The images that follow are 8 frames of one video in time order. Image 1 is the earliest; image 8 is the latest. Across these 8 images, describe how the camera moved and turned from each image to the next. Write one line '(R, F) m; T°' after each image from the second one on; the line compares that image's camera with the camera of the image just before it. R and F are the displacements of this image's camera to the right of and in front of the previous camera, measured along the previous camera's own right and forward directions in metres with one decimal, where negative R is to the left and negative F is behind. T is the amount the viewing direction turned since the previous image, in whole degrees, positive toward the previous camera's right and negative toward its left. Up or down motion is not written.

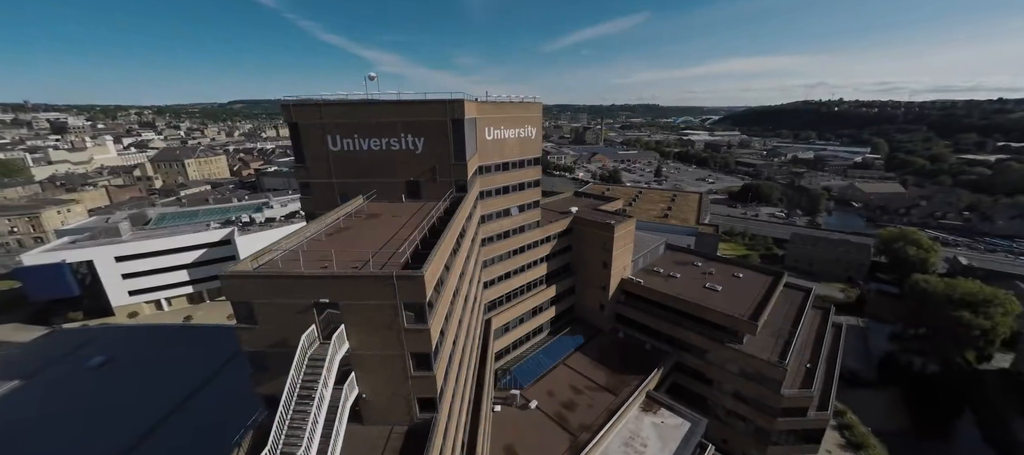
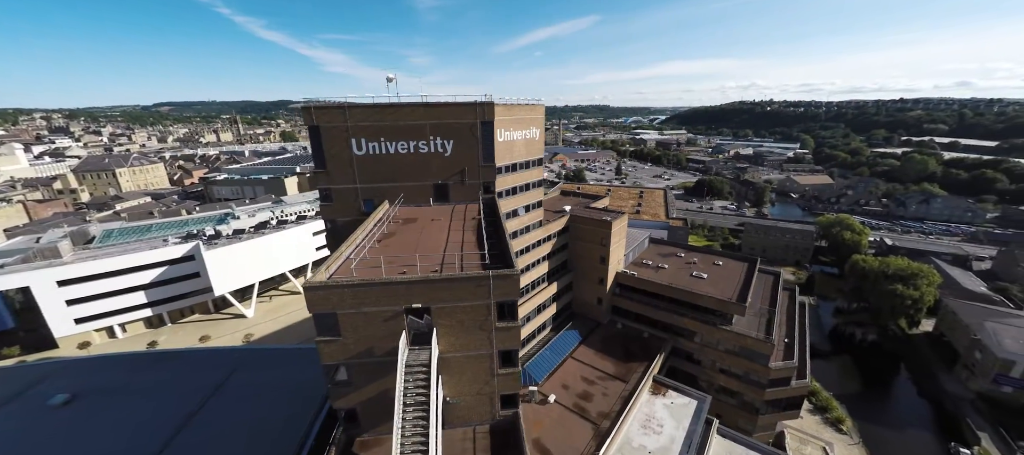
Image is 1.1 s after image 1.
(-4.3, -0.3) m; +6°
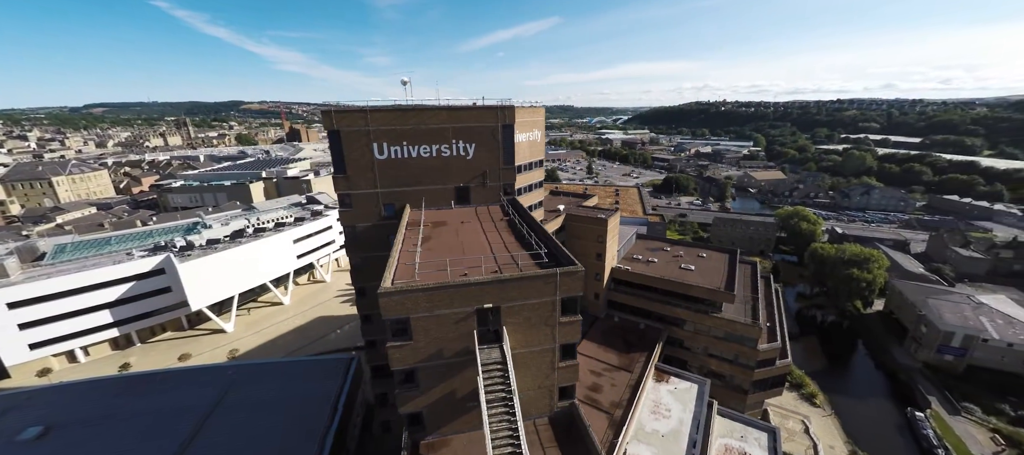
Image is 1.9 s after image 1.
(-3.3, -0.4) m; +5°
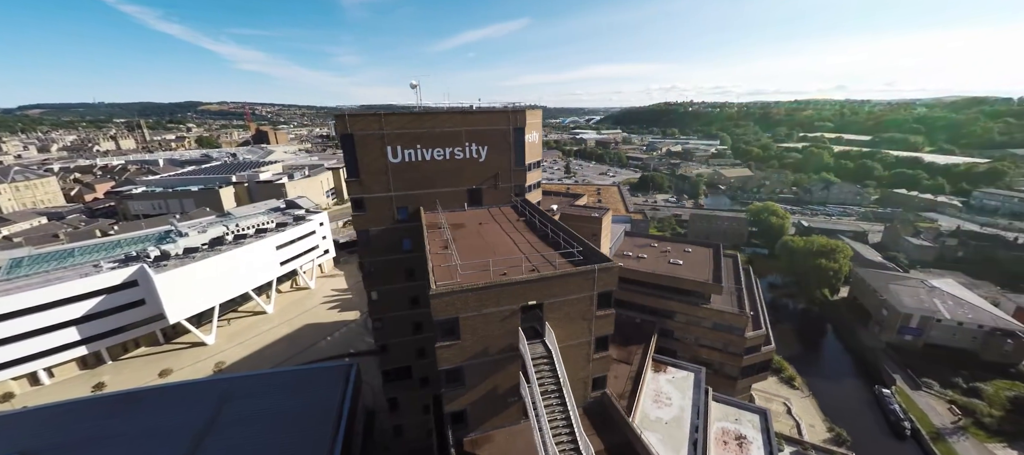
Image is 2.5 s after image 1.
(-2.3, -0.3) m; +4°
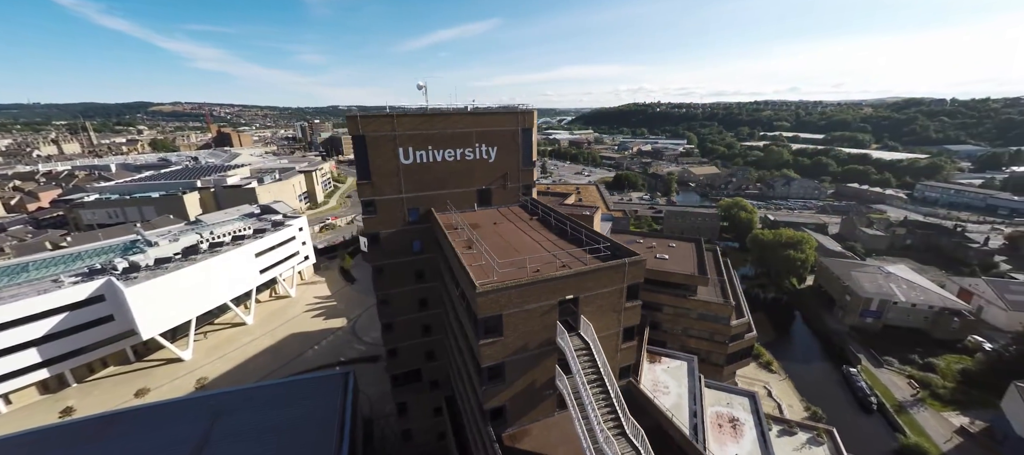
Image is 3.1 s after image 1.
(-2.3, -0.3) m; +4°
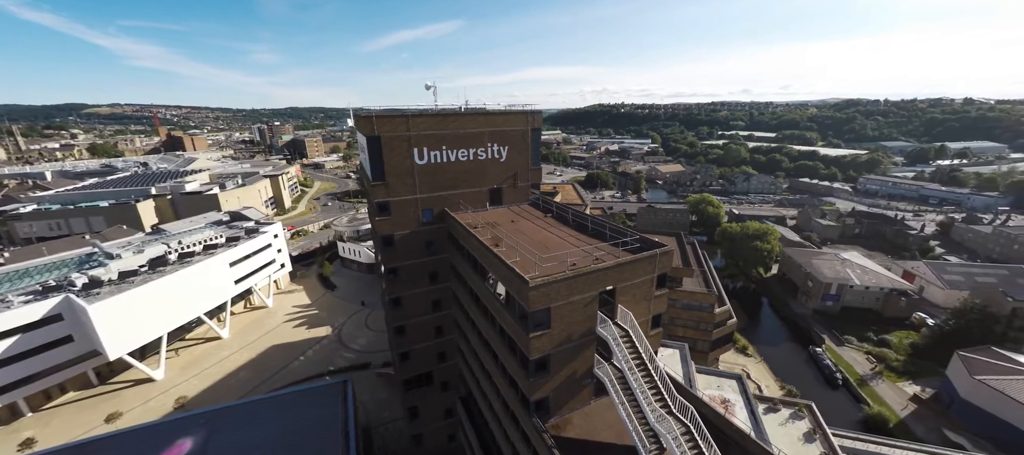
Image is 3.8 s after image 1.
(-2.7, -0.3) m; +5°
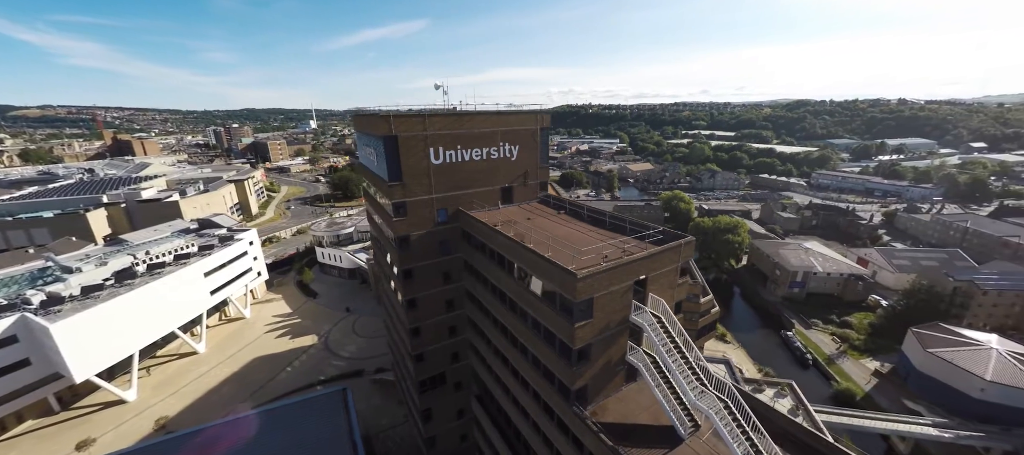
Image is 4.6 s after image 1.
(-2.6, -0.3) m; +4°
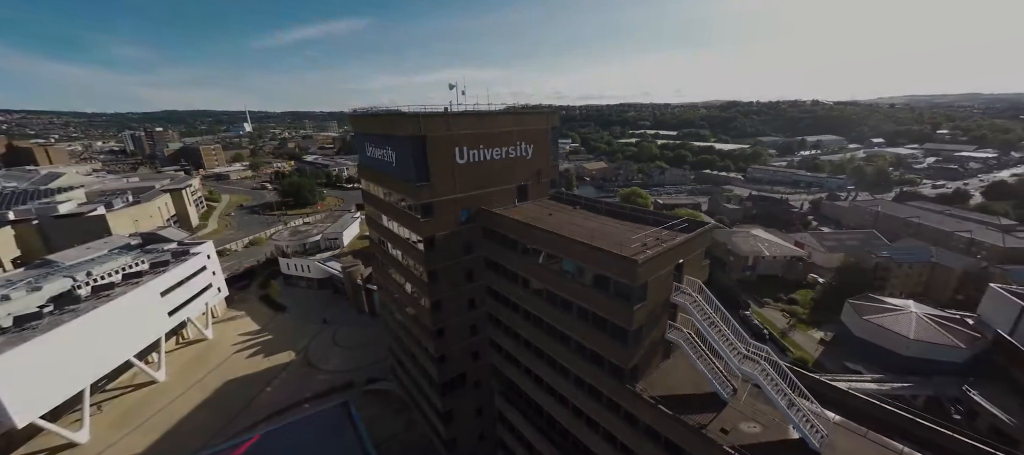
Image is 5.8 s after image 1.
(-4.1, -0.4) m; +7°
